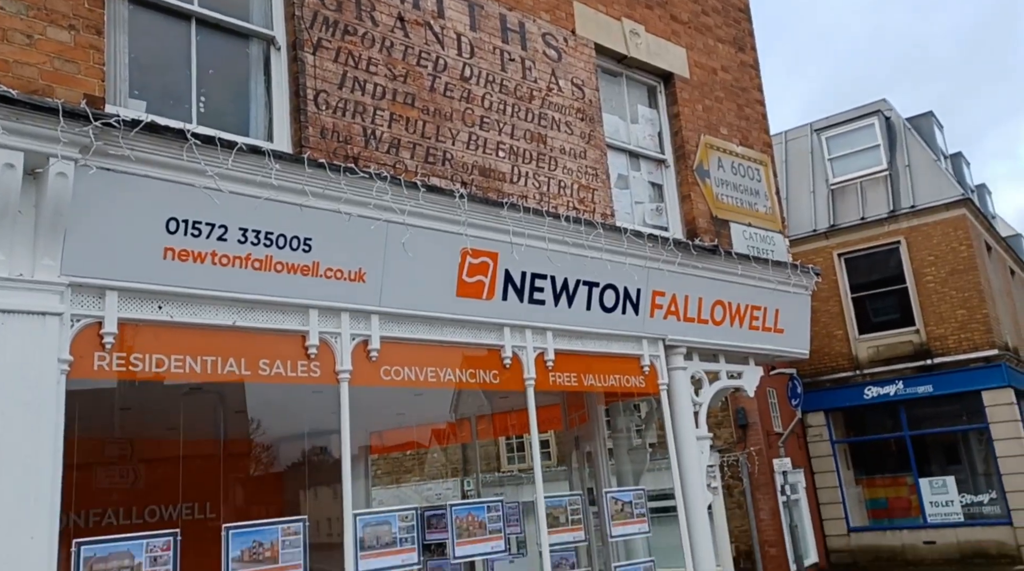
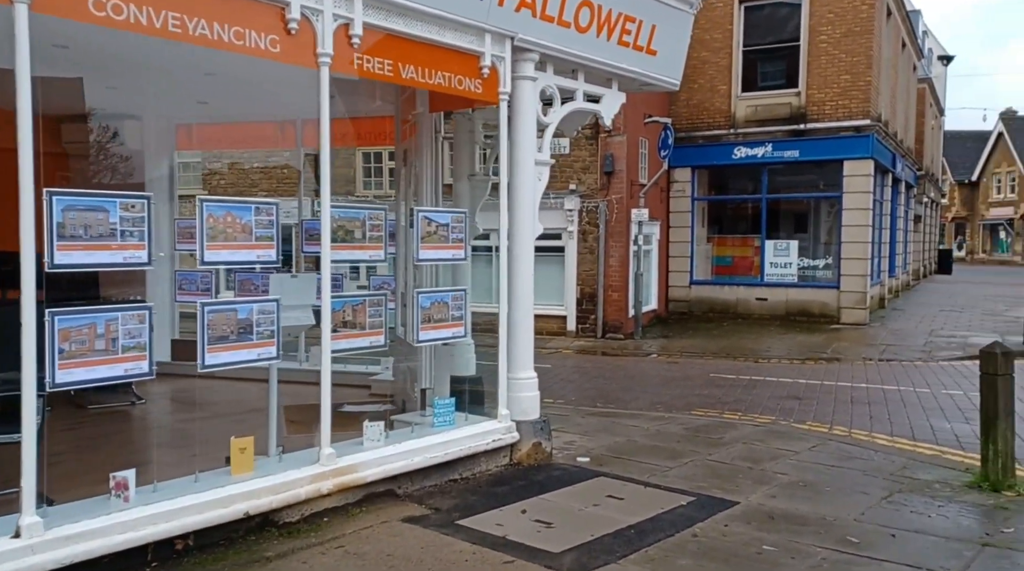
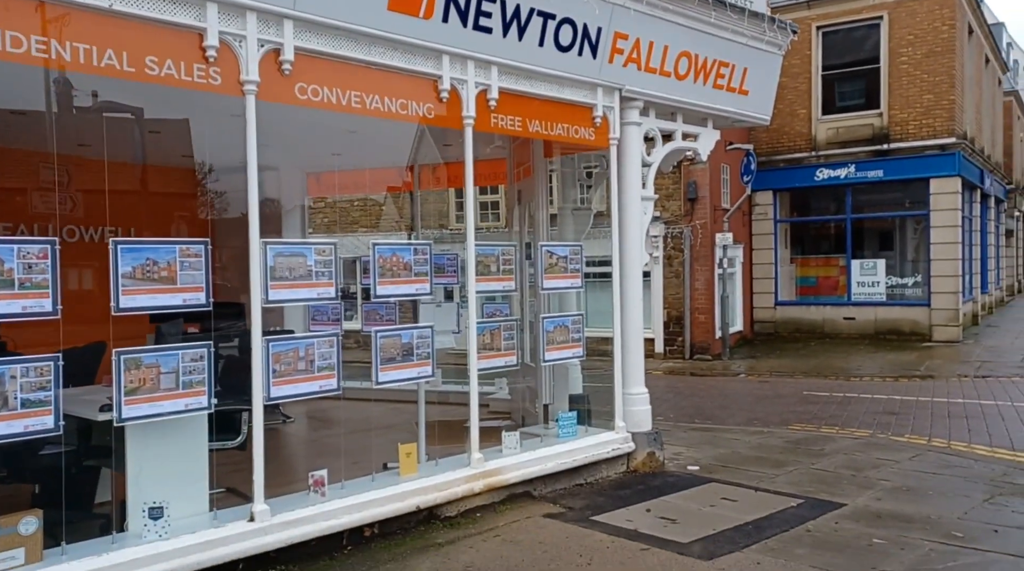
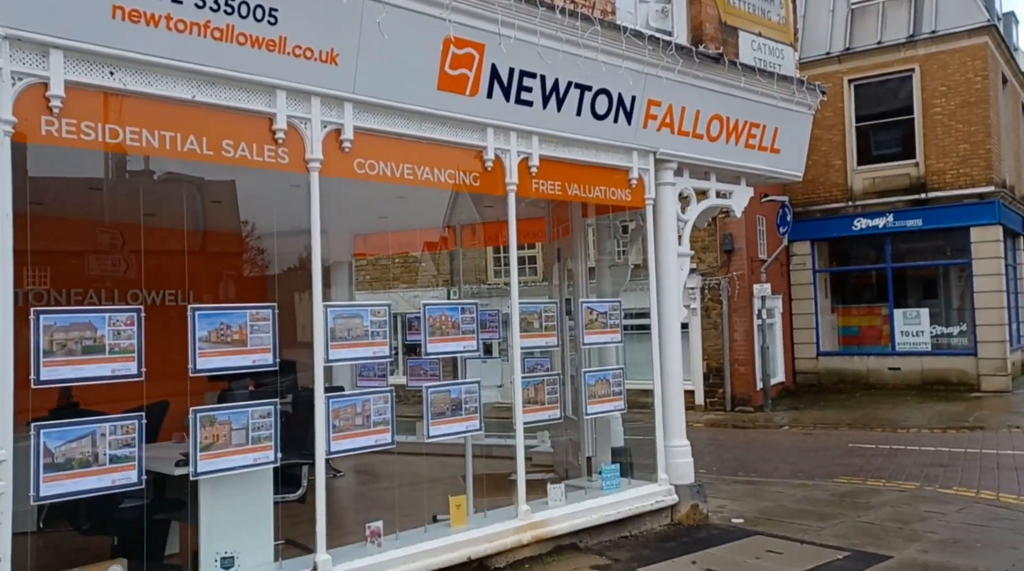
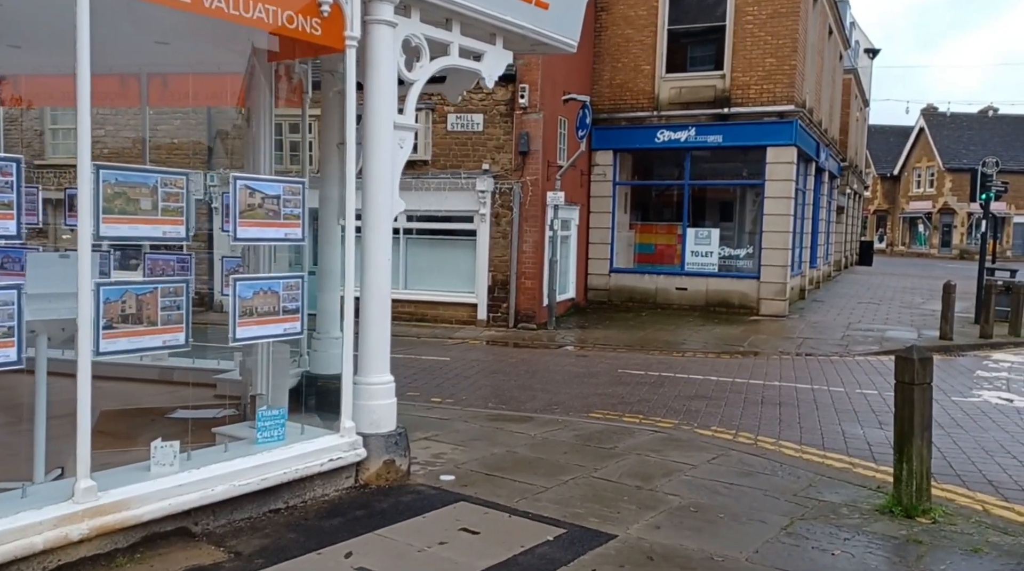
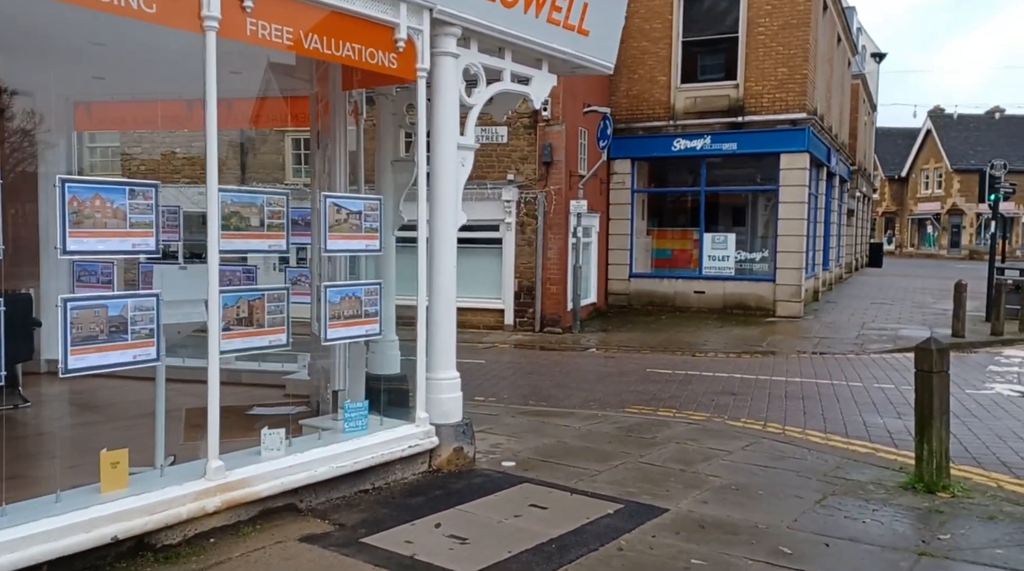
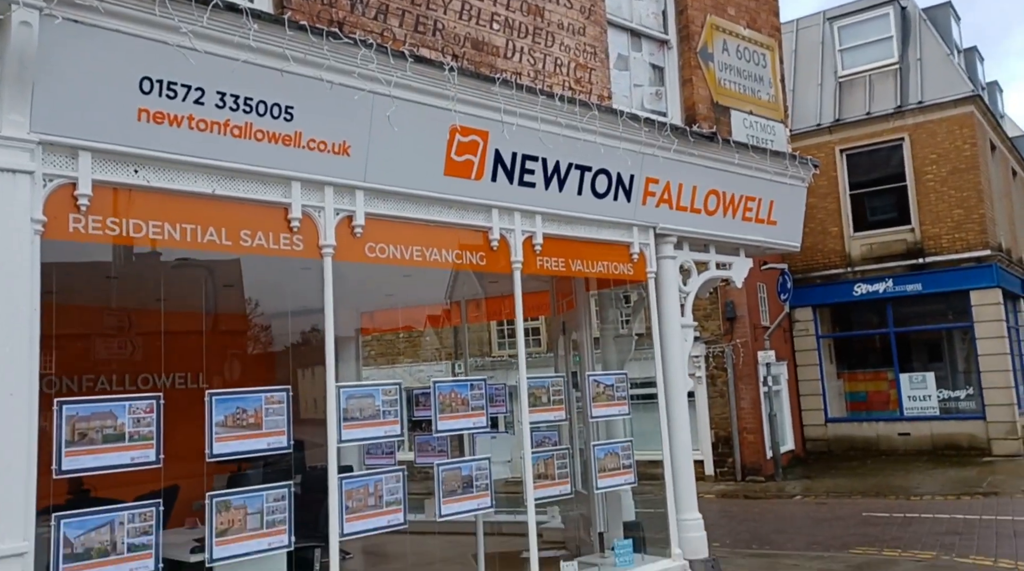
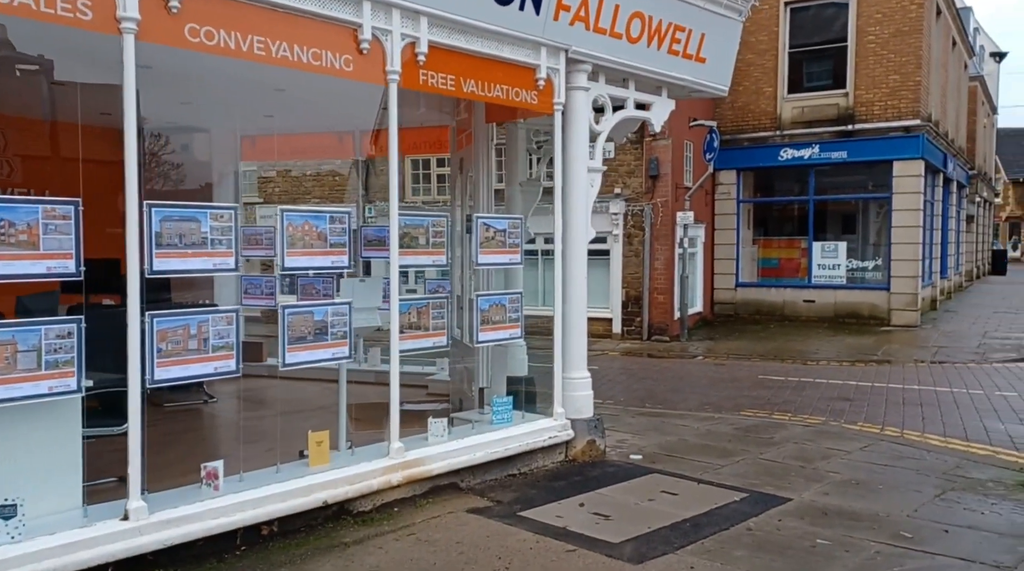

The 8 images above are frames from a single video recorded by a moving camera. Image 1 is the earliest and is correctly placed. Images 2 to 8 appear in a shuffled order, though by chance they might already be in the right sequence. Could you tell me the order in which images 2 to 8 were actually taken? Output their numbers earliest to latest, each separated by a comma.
7, 4, 3, 8, 2, 6, 5
